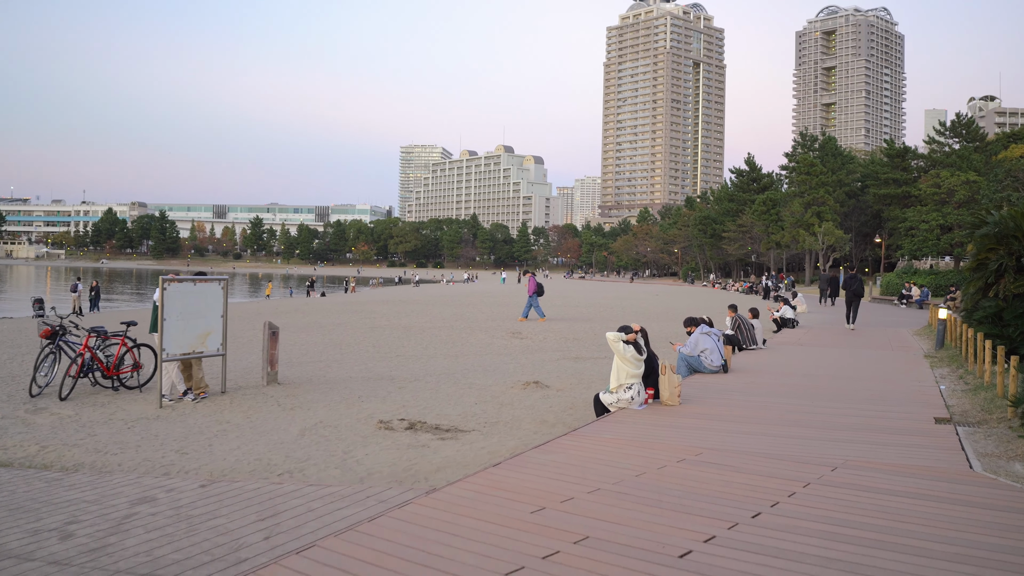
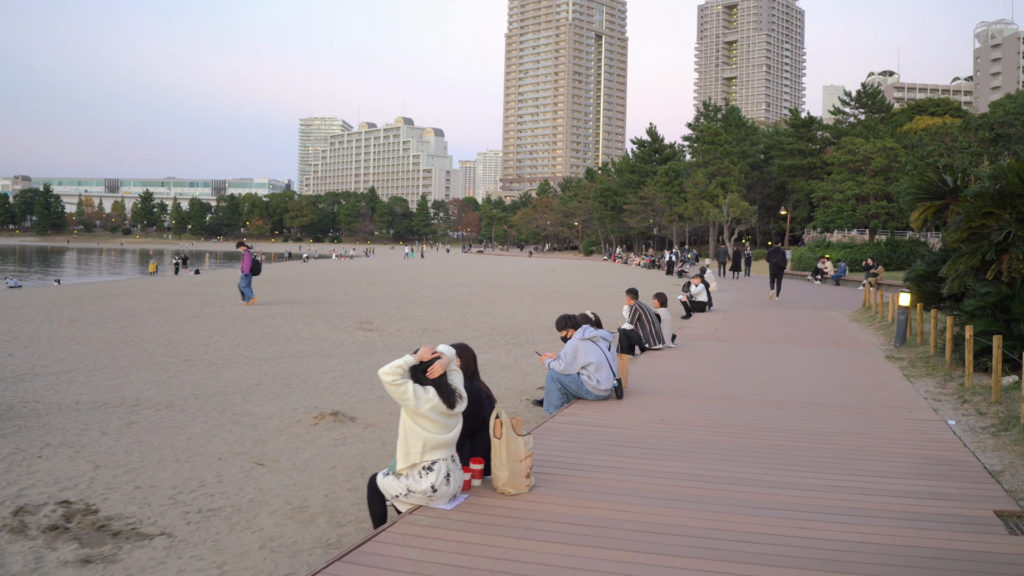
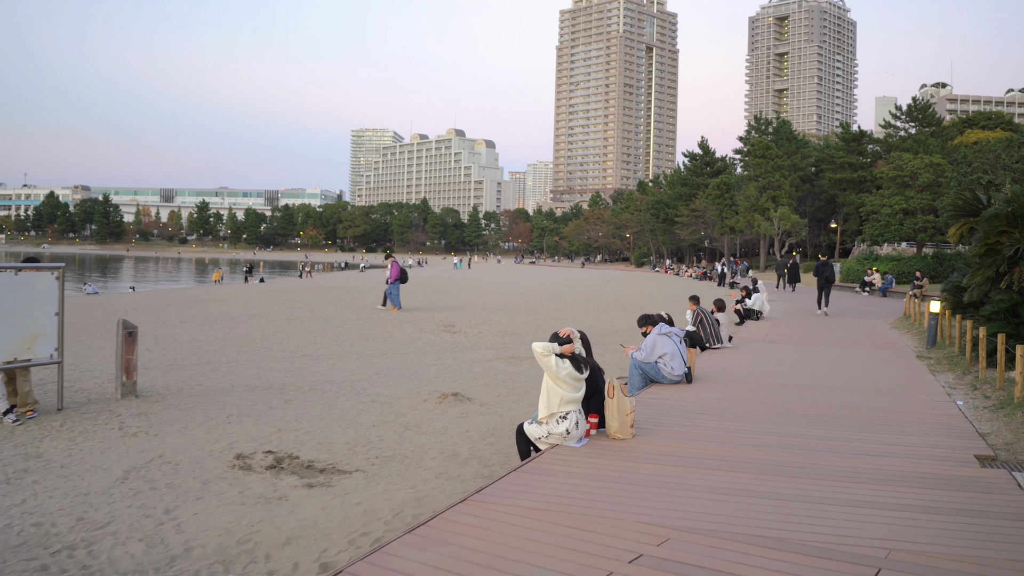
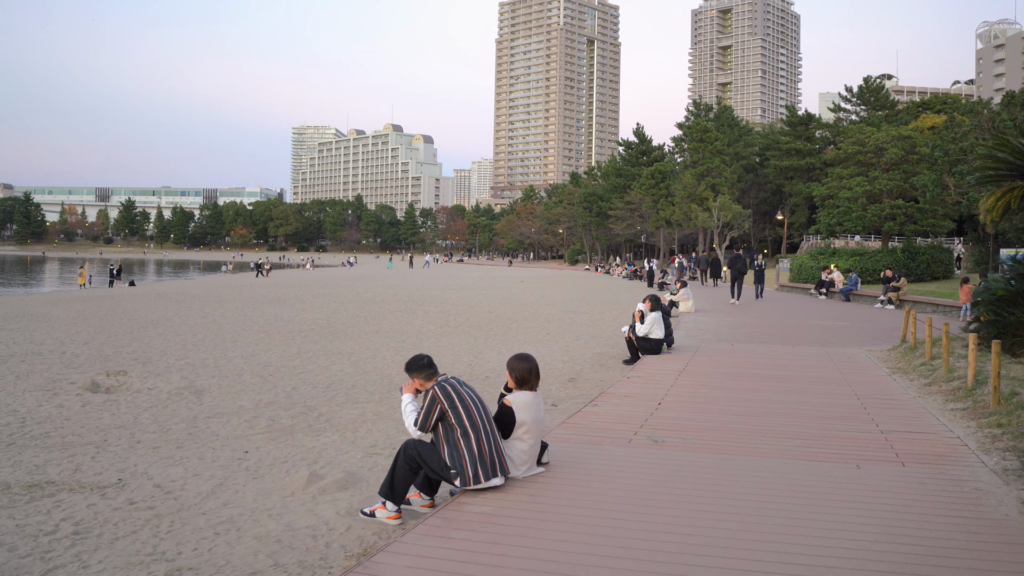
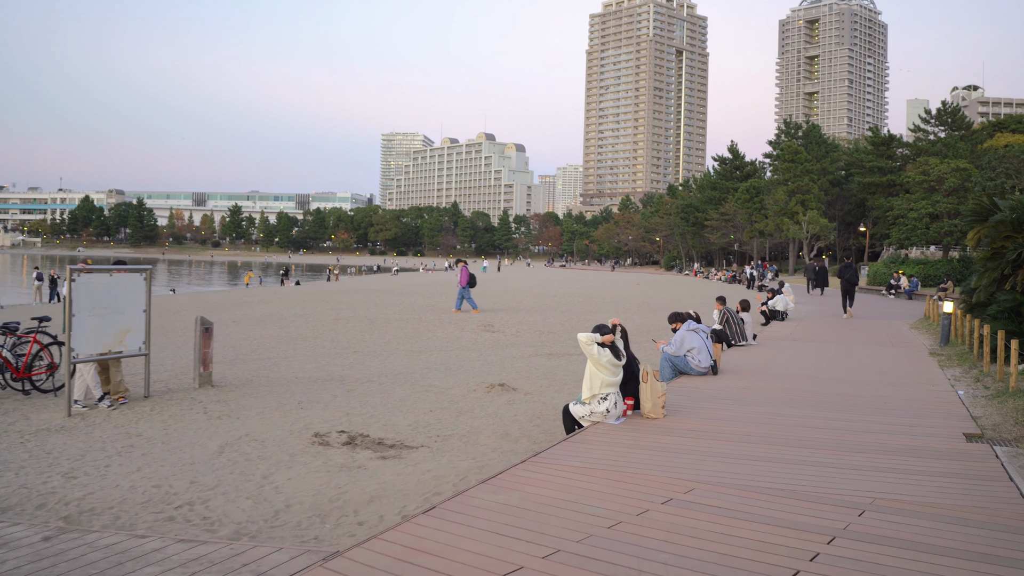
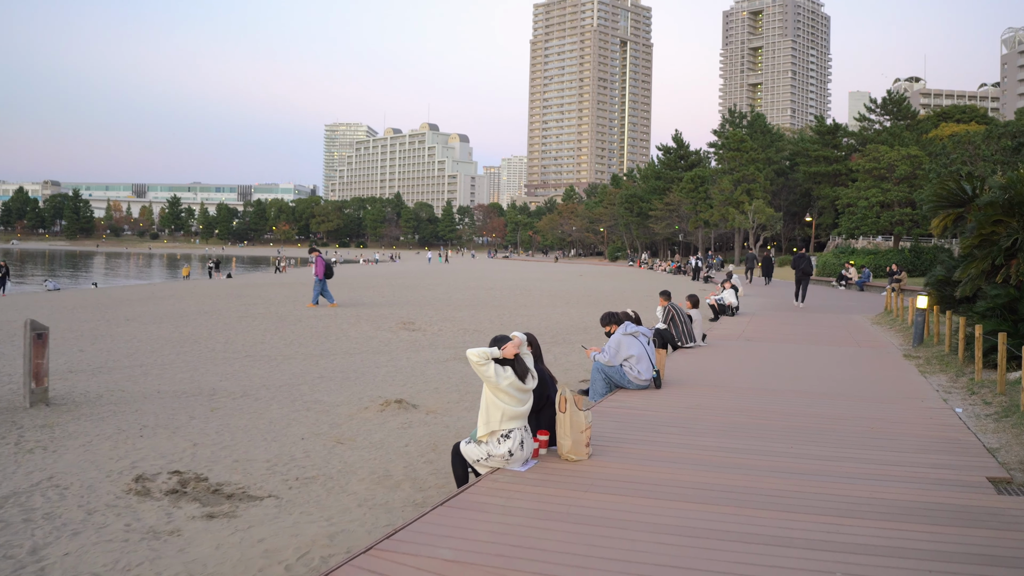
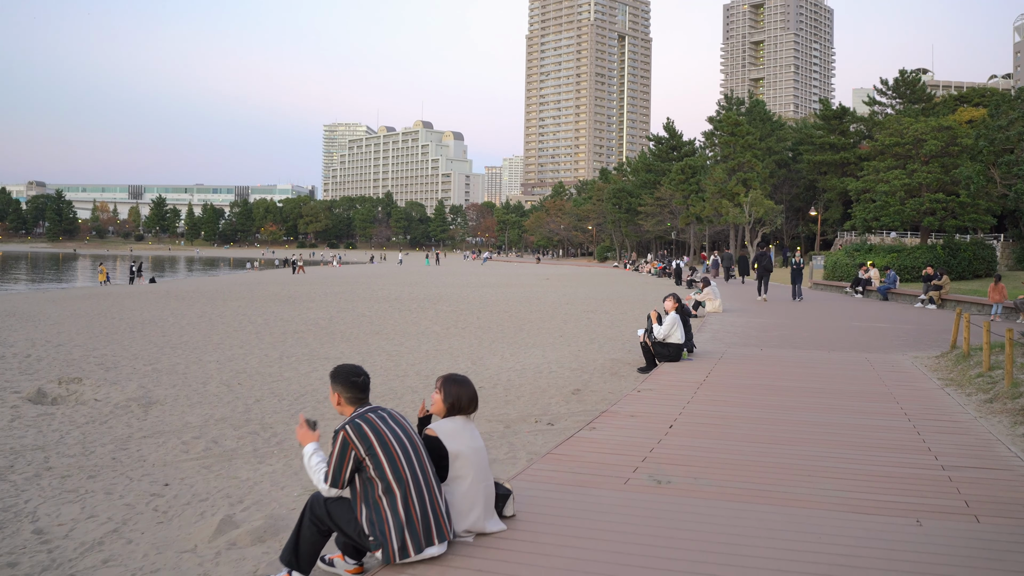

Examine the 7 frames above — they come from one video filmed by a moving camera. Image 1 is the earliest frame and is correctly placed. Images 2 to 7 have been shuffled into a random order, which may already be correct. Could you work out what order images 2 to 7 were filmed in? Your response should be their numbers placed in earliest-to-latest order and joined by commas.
5, 3, 6, 2, 4, 7
